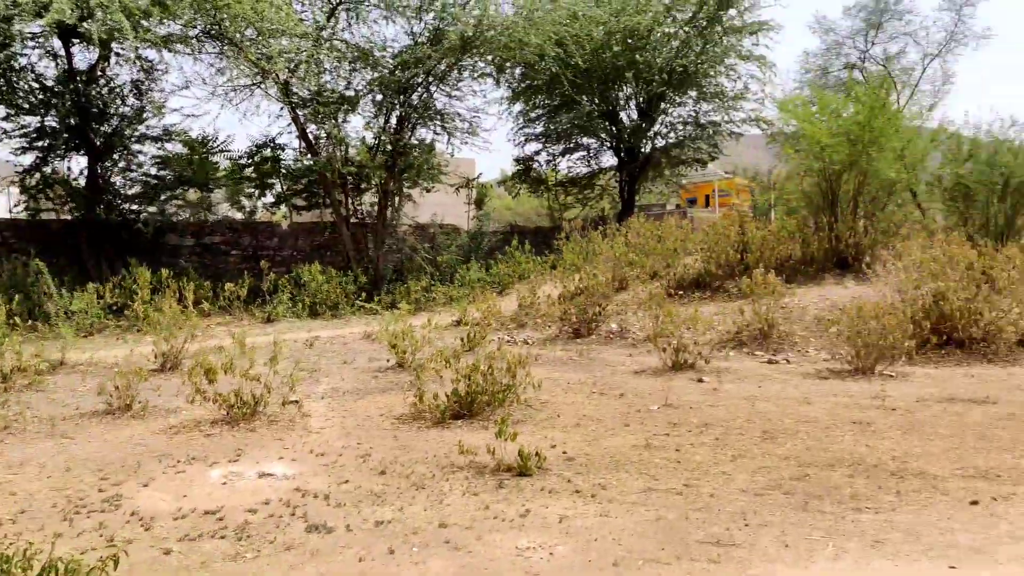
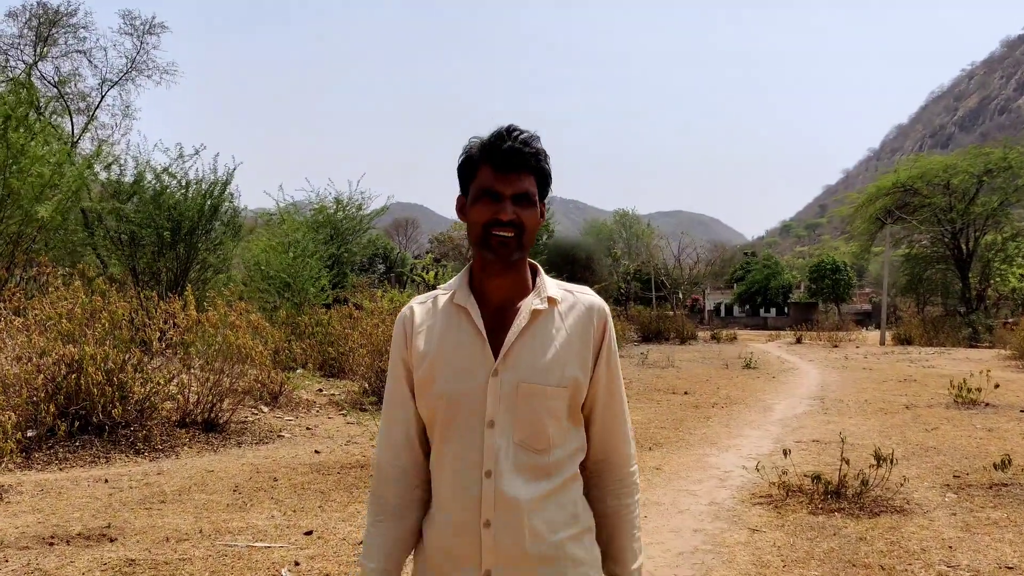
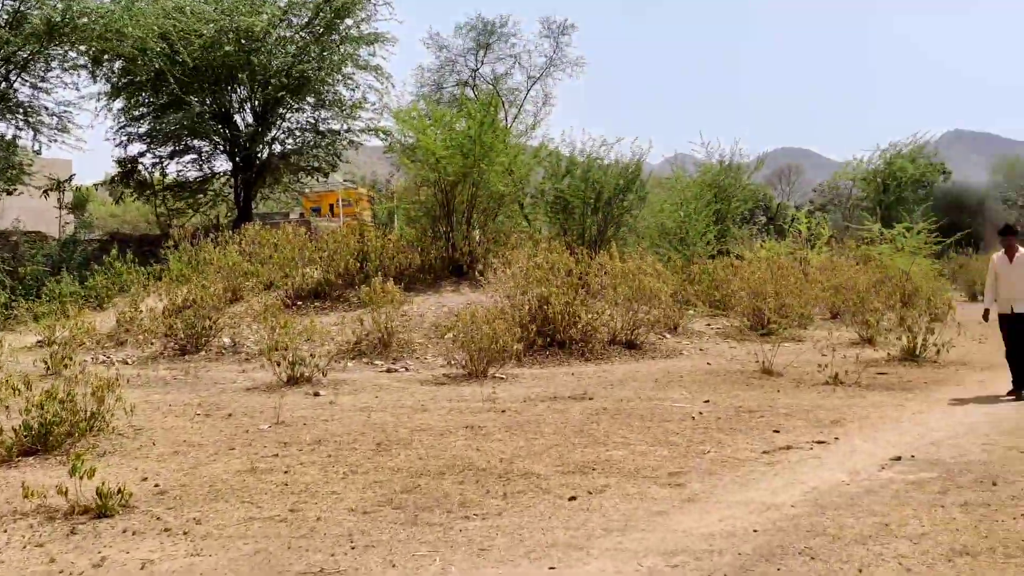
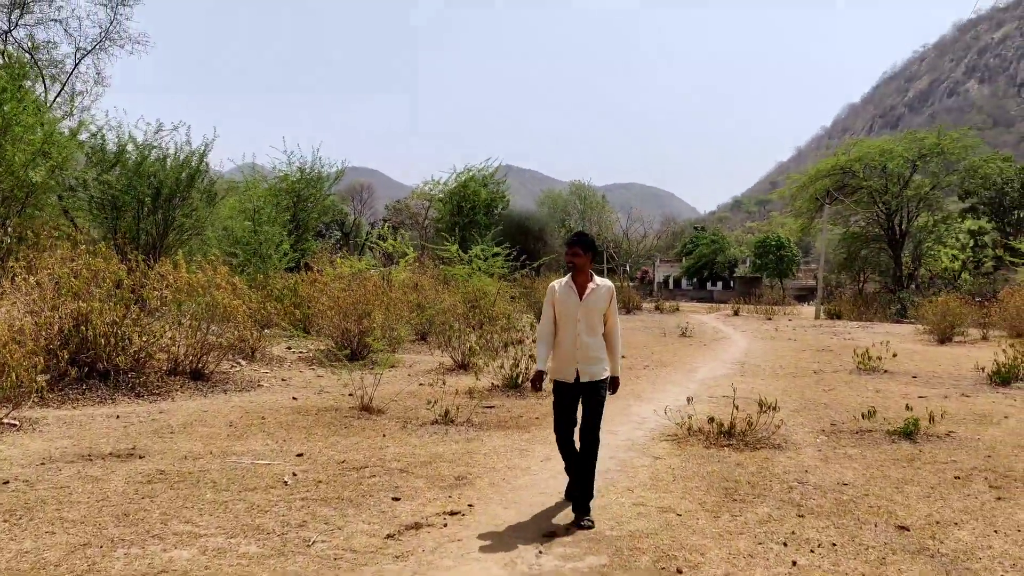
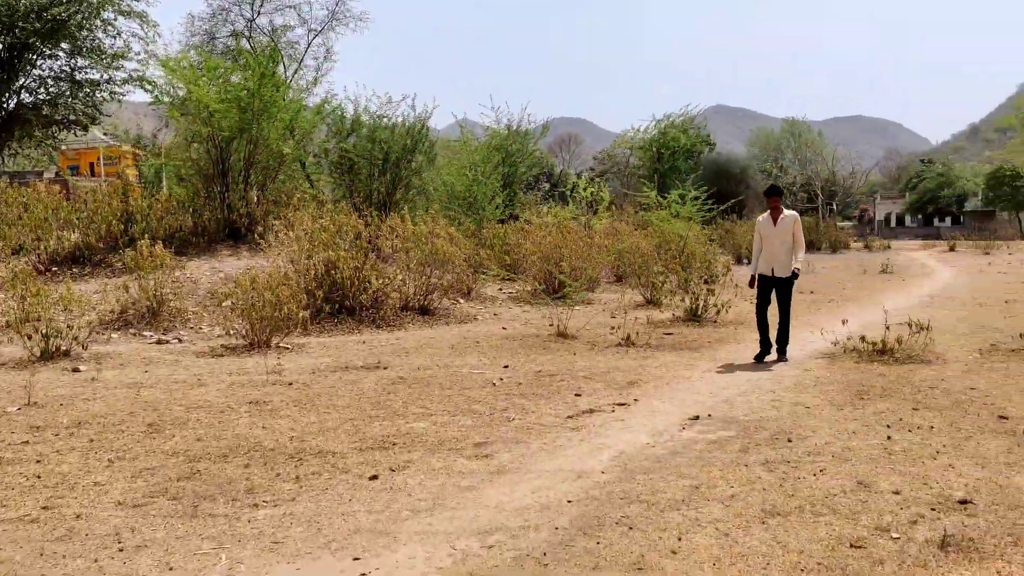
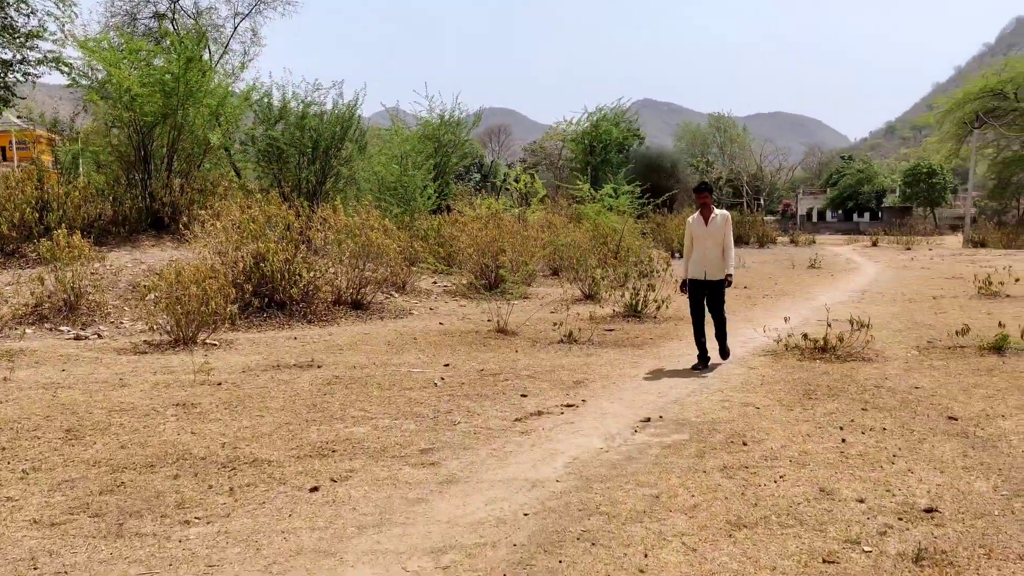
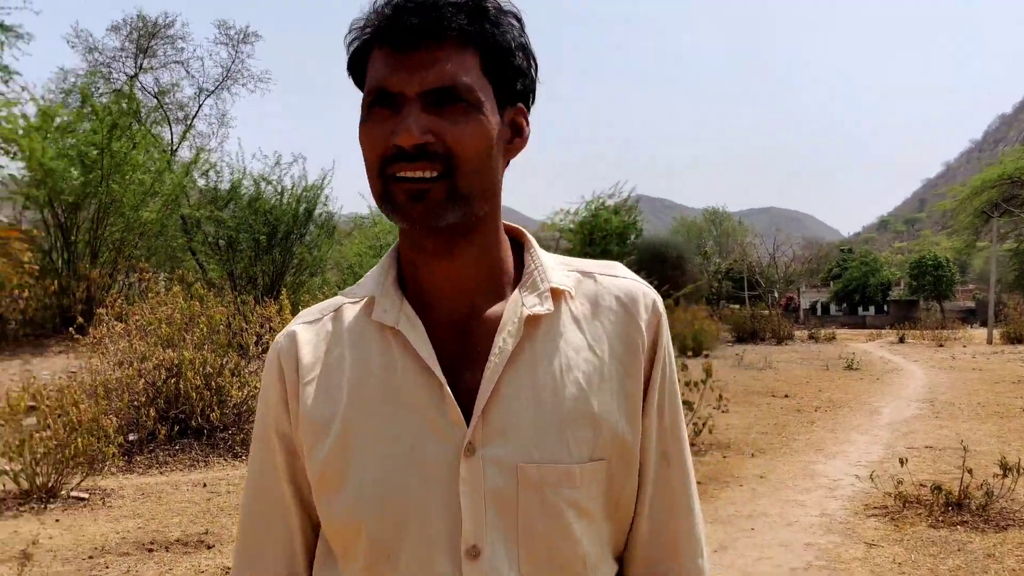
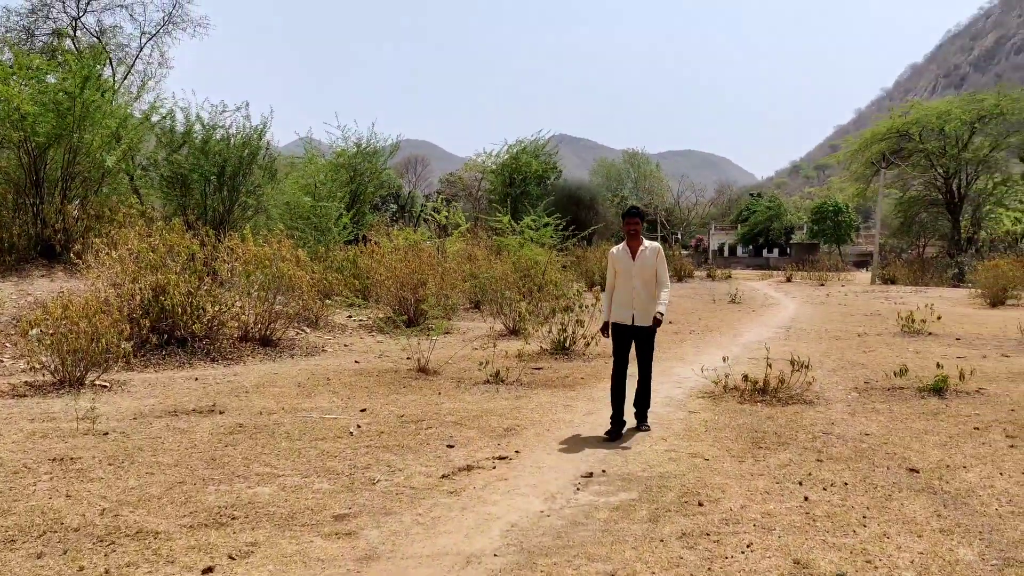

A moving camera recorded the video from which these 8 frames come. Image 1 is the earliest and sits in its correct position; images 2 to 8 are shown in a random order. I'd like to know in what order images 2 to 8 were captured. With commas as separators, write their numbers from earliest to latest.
3, 5, 6, 8, 4, 2, 7
